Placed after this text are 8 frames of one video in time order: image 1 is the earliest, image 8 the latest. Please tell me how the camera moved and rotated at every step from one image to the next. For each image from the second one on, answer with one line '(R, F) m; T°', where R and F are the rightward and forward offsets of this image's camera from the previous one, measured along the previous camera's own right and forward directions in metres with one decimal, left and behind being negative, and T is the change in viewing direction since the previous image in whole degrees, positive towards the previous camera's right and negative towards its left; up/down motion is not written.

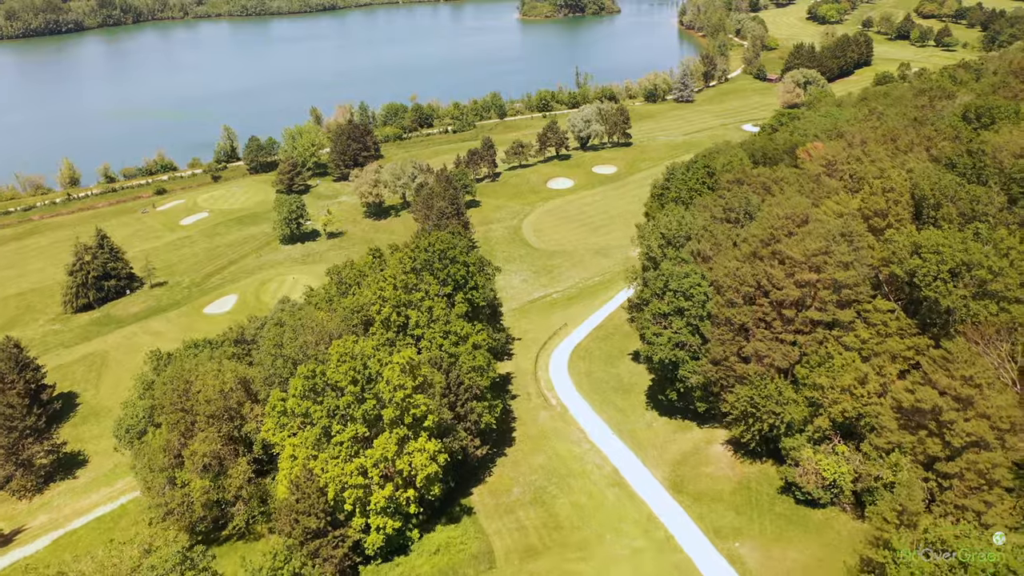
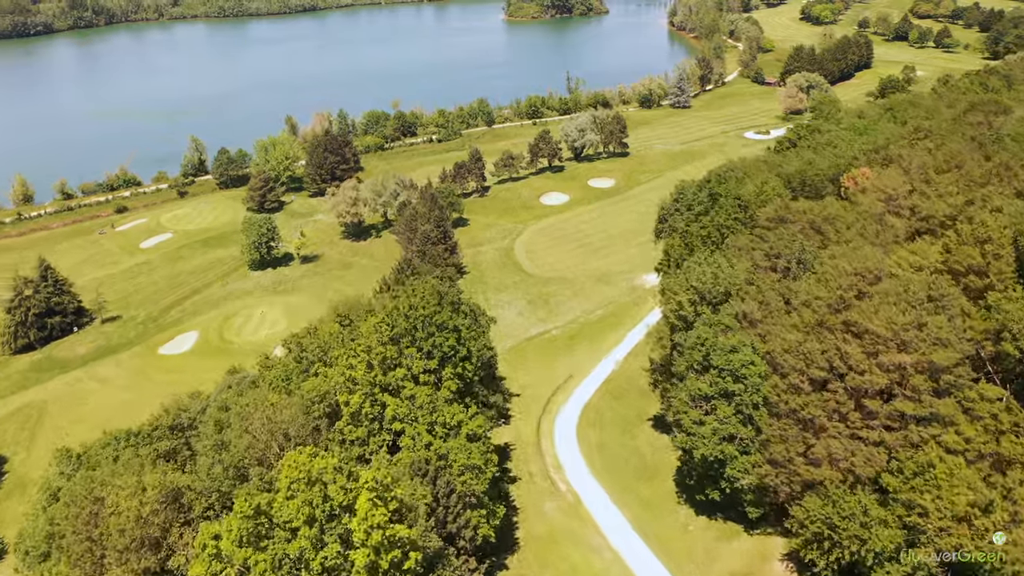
(-0.6, +7.2) m; +1°
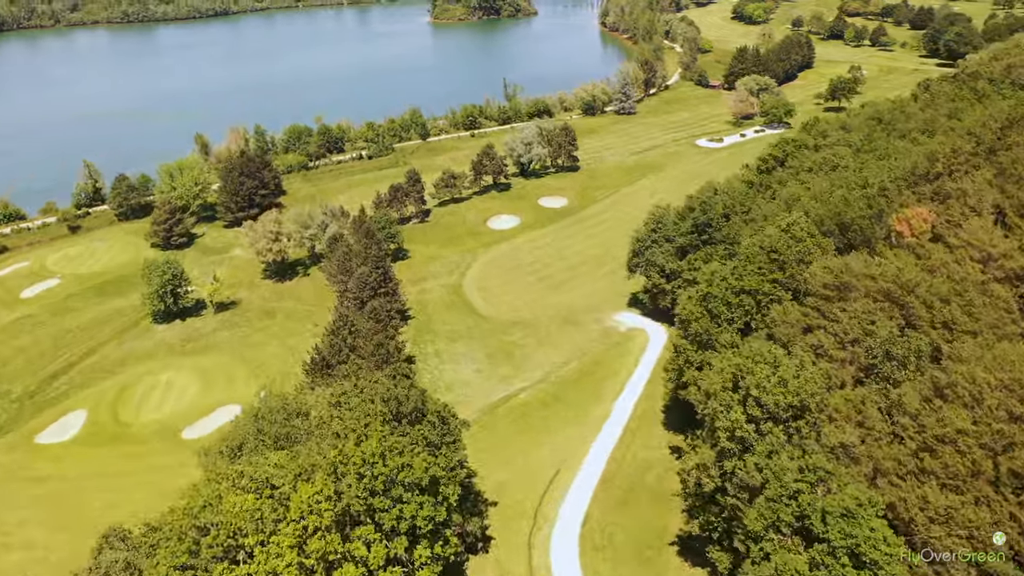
(-1.6, +9.6) m; +5°
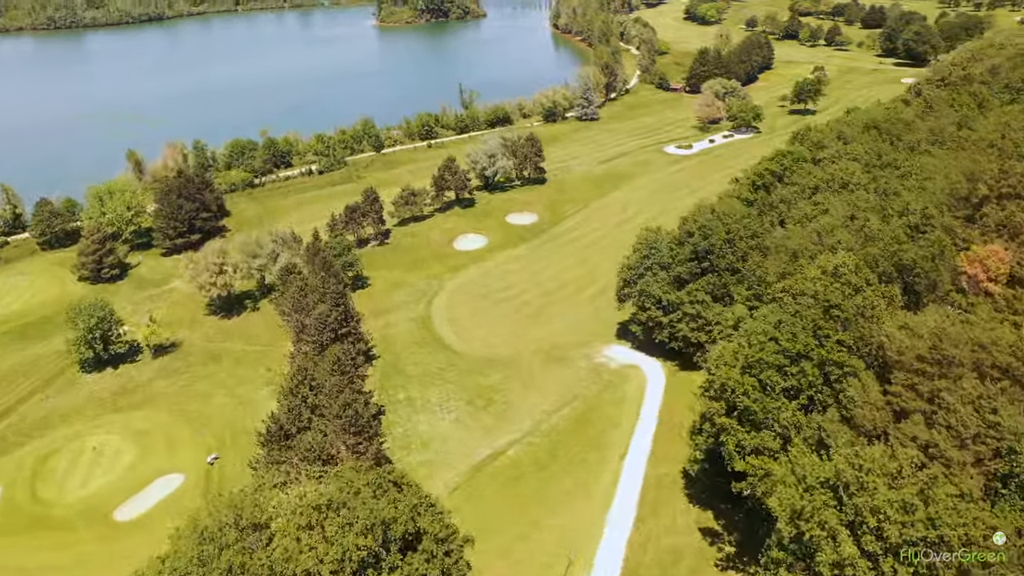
(-1.7, +6.1) m; +3°
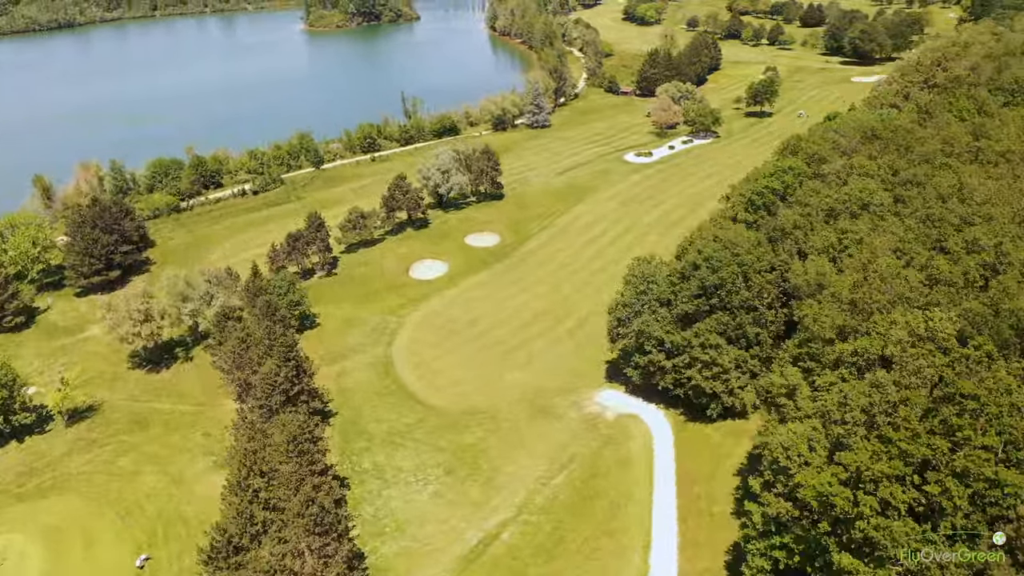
(-2.3, +6.9) m; +4°
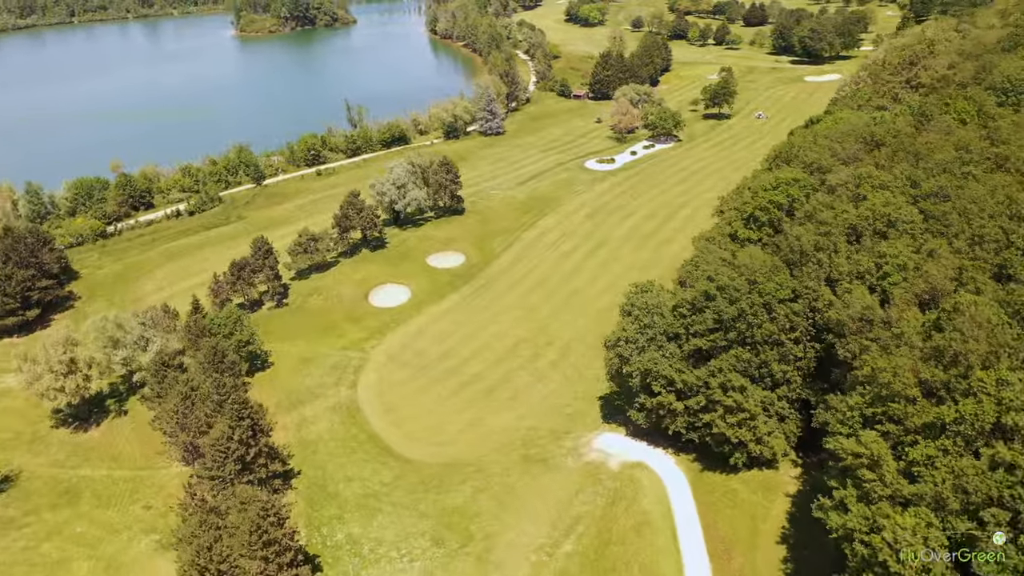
(-2.2, +5.6) m; +4°
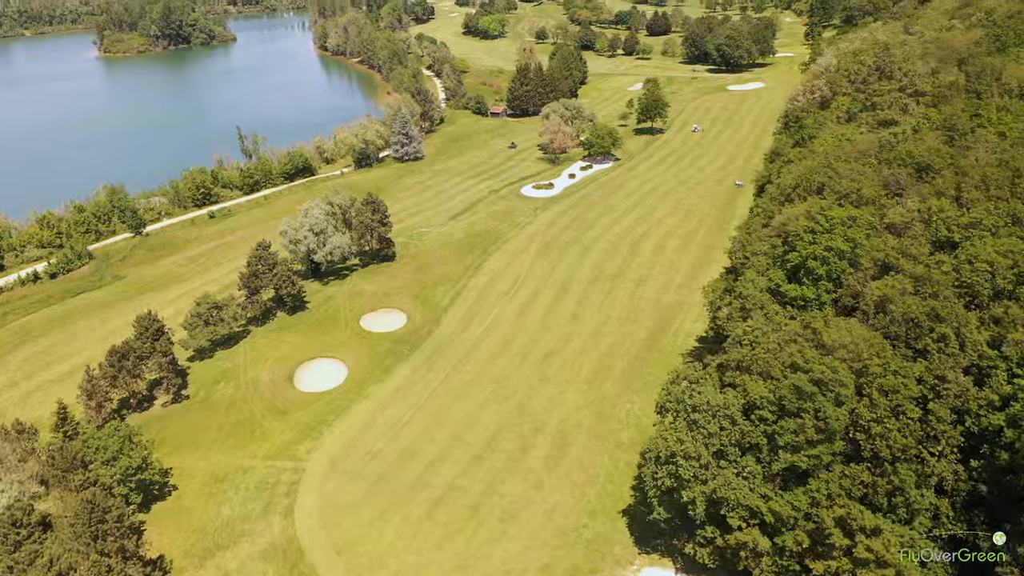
(-4.0, +11.7) m; +7°
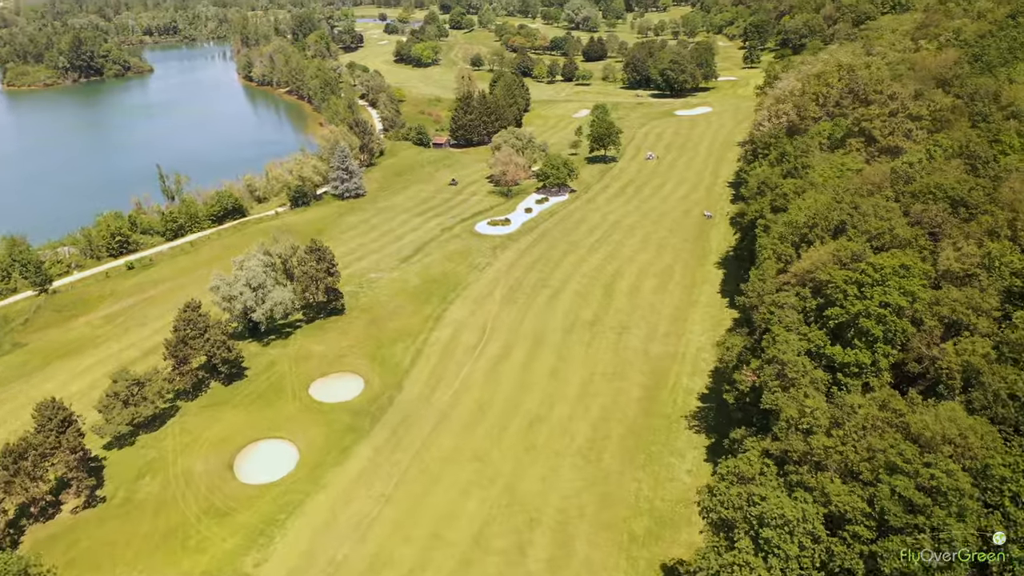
(-2.3, +6.7) m; +5°
